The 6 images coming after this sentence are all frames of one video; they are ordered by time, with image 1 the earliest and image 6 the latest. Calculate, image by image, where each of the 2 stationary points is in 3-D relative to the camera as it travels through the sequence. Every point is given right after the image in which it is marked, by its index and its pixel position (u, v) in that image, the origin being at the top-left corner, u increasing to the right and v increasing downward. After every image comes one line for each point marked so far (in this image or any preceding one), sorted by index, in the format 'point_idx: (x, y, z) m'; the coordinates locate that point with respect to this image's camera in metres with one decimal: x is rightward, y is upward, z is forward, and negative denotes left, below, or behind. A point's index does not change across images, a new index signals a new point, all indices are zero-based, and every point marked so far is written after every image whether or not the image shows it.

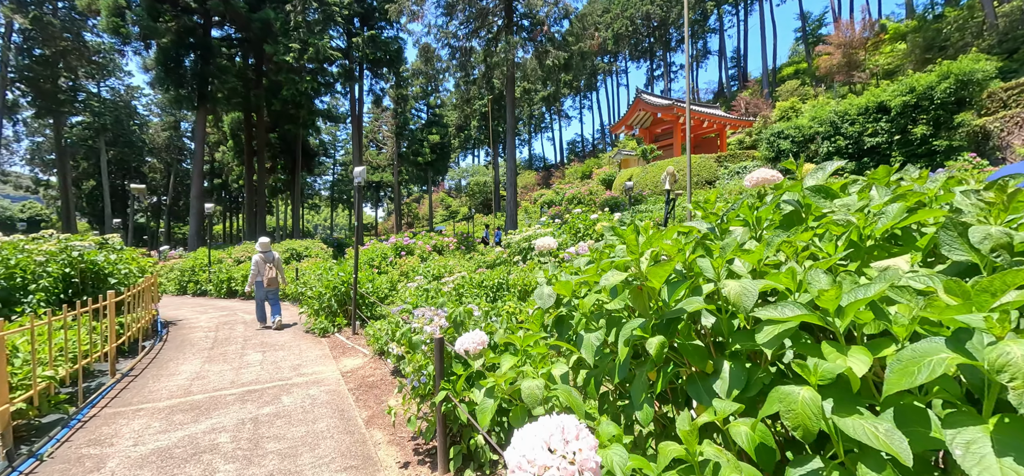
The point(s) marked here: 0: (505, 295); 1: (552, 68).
0: (-0.1, -0.7, +5.5) m
1: (+1.3, +5.3, +15.0) m
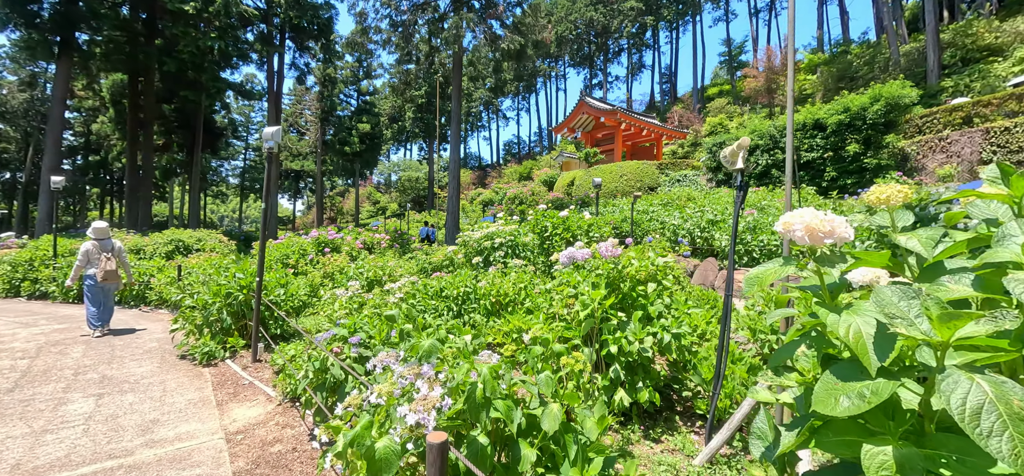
0: (-0.3, -0.6, +4.1) m
1: (-0.2, +5.2, +13.7) m
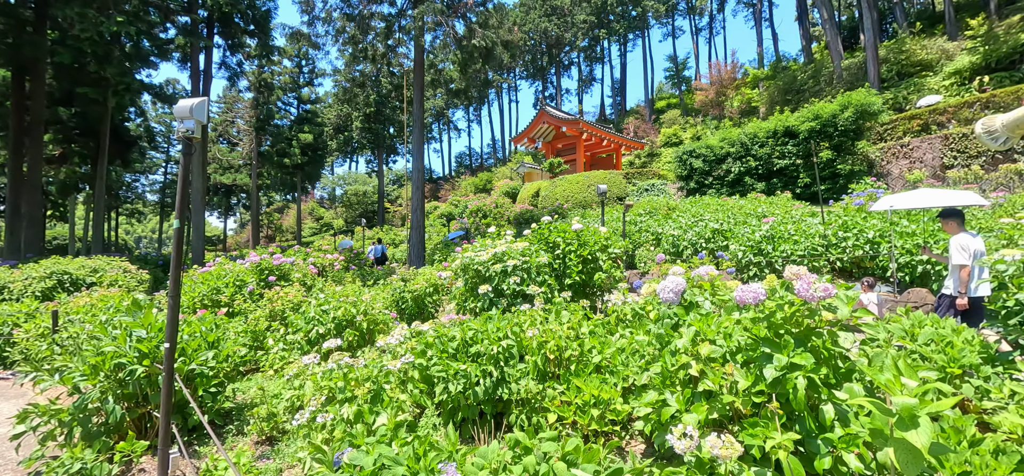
0: (+0.1, -0.8, +2.7) m
1: (-1.1, +4.8, +12.5) m
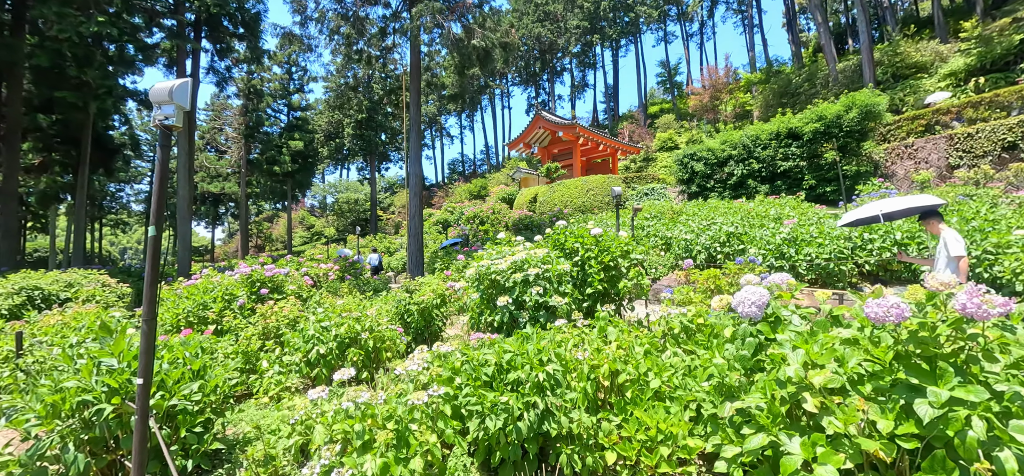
0: (+0.3, -0.8, +2.3) m
1: (-1.1, +4.6, +12.1) m
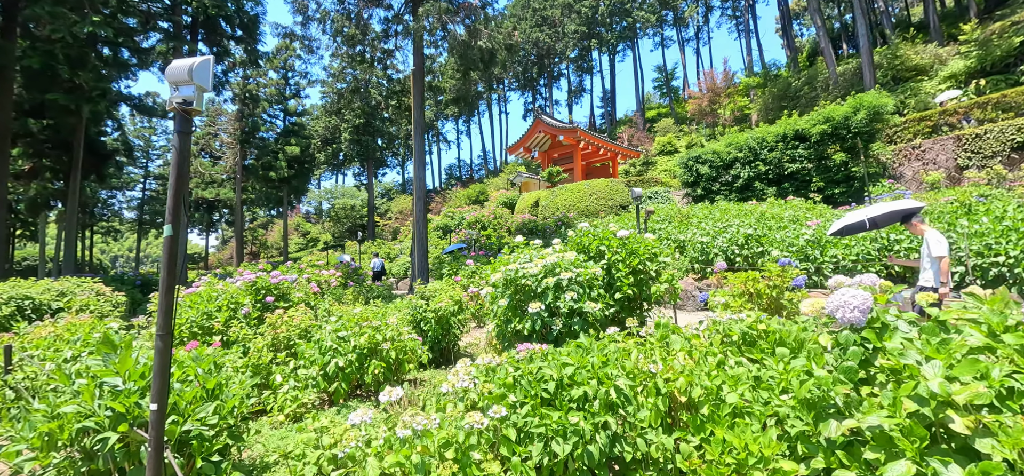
0: (+0.6, -0.8, +2.0) m
1: (-1.0, +4.5, +11.8) m
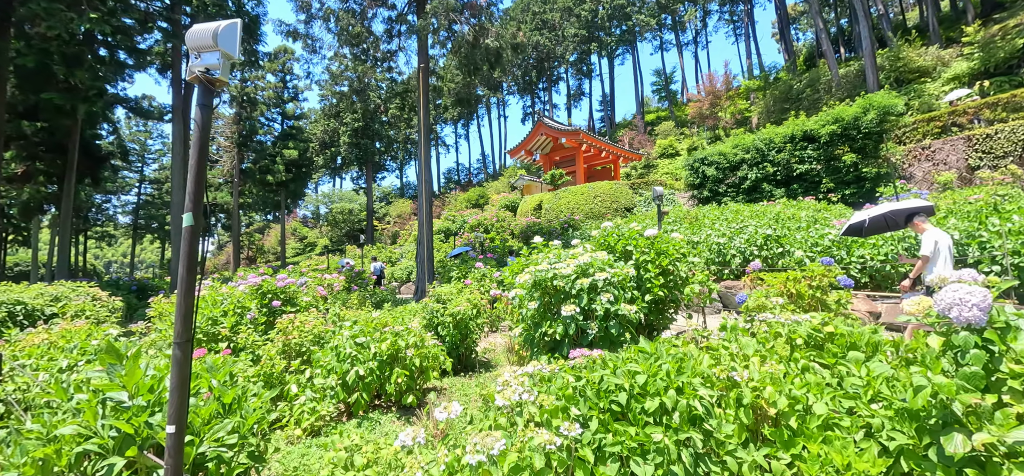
0: (+0.8, -0.8, +1.7) m
1: (-0.8, +4.4, +11.6) m
